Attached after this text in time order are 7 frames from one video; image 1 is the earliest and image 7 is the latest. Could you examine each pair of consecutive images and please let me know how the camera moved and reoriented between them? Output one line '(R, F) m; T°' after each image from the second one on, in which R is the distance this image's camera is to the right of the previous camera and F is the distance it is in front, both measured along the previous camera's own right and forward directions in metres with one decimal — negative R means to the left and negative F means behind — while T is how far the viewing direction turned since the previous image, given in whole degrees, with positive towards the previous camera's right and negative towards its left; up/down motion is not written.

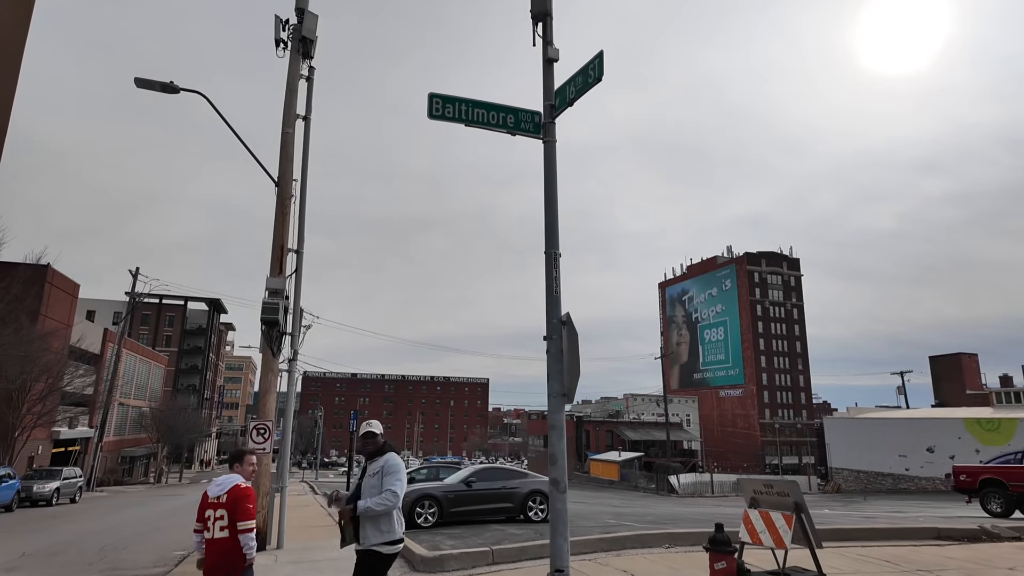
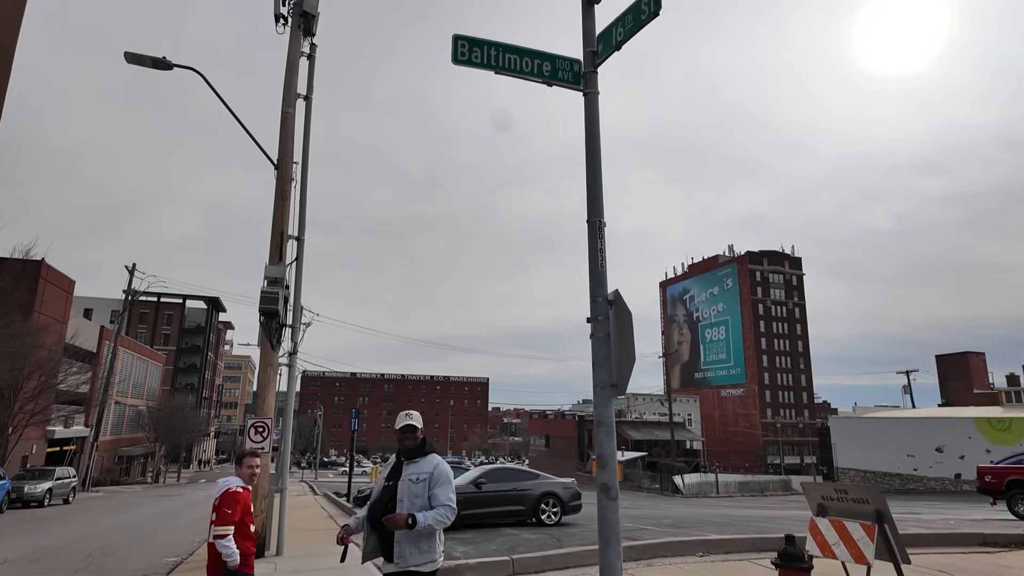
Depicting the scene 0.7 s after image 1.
(-0.2, +0.6) m; 0°
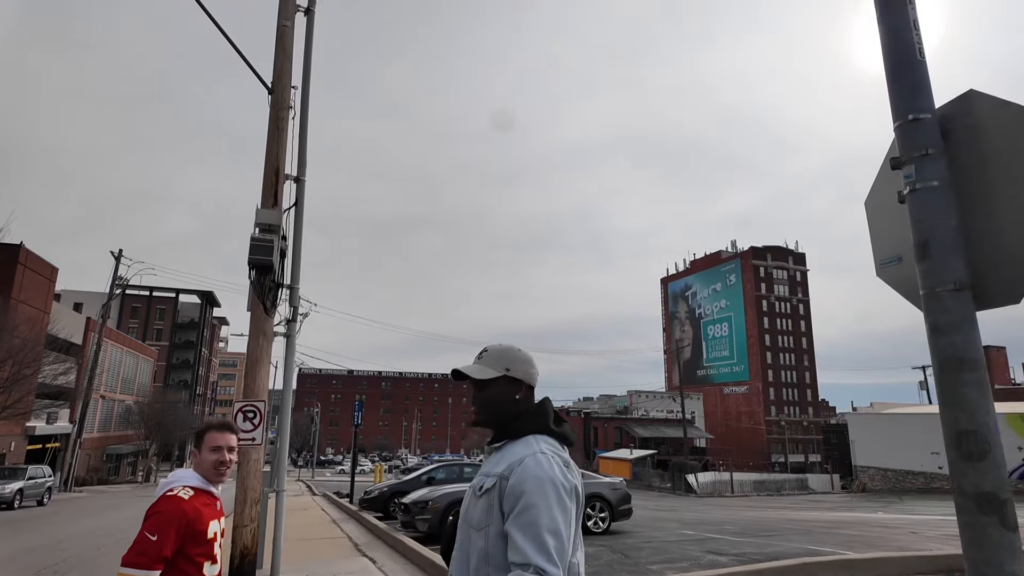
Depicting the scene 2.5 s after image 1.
(-0.7, +1.8) m; 0°
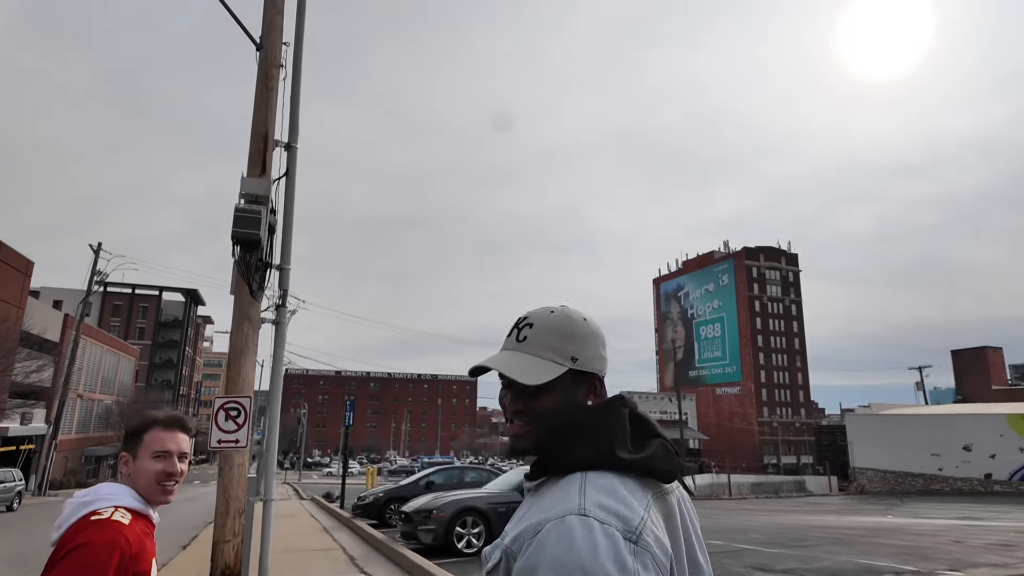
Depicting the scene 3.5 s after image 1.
(-0.4, +0.9) m; +1°
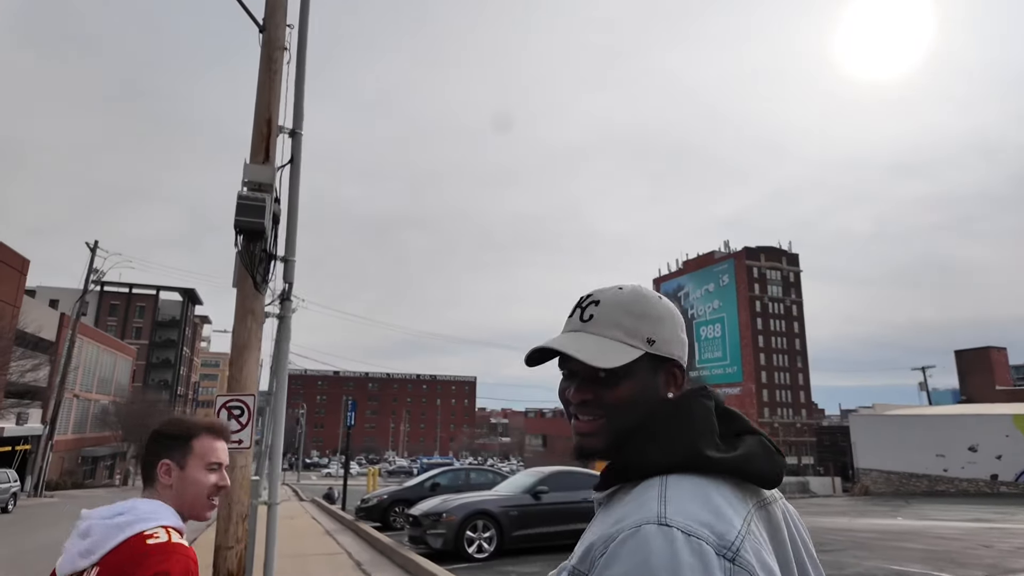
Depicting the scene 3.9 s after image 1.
(-0.2, +0.3) m; 0°
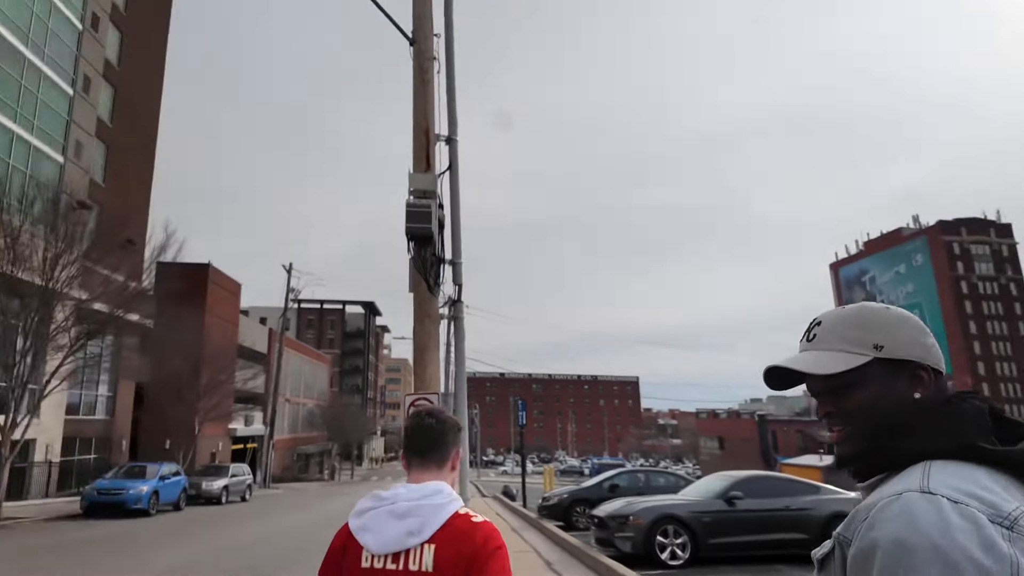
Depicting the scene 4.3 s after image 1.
(-0.2, +0.1) m; -15°
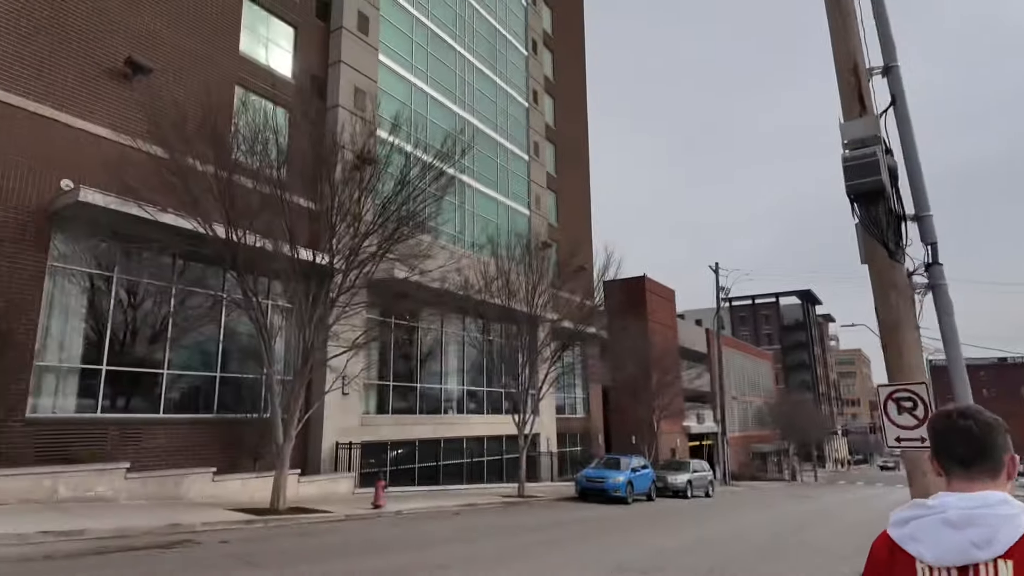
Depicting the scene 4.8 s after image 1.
(-0.2, -0.1) m; -39°
